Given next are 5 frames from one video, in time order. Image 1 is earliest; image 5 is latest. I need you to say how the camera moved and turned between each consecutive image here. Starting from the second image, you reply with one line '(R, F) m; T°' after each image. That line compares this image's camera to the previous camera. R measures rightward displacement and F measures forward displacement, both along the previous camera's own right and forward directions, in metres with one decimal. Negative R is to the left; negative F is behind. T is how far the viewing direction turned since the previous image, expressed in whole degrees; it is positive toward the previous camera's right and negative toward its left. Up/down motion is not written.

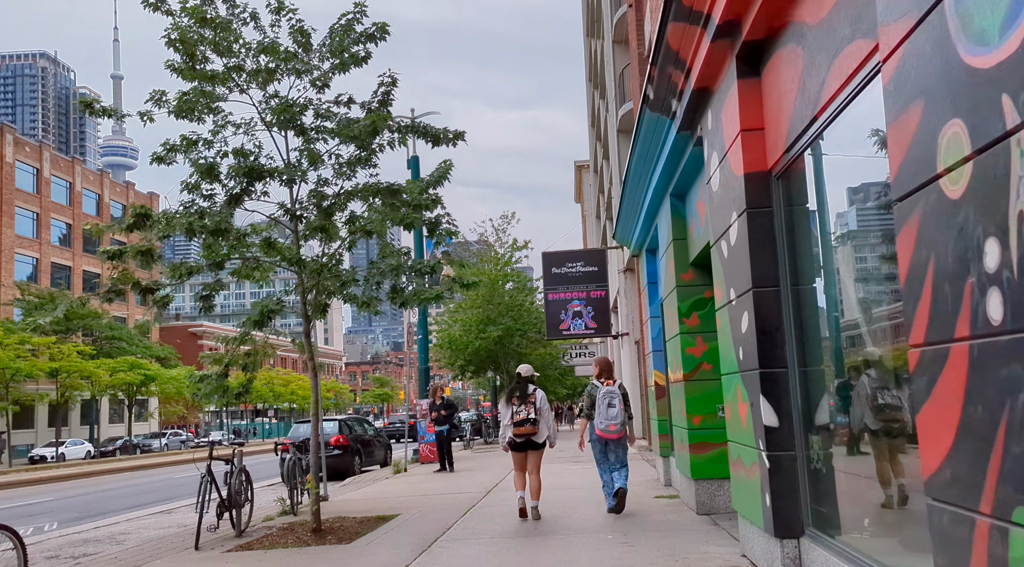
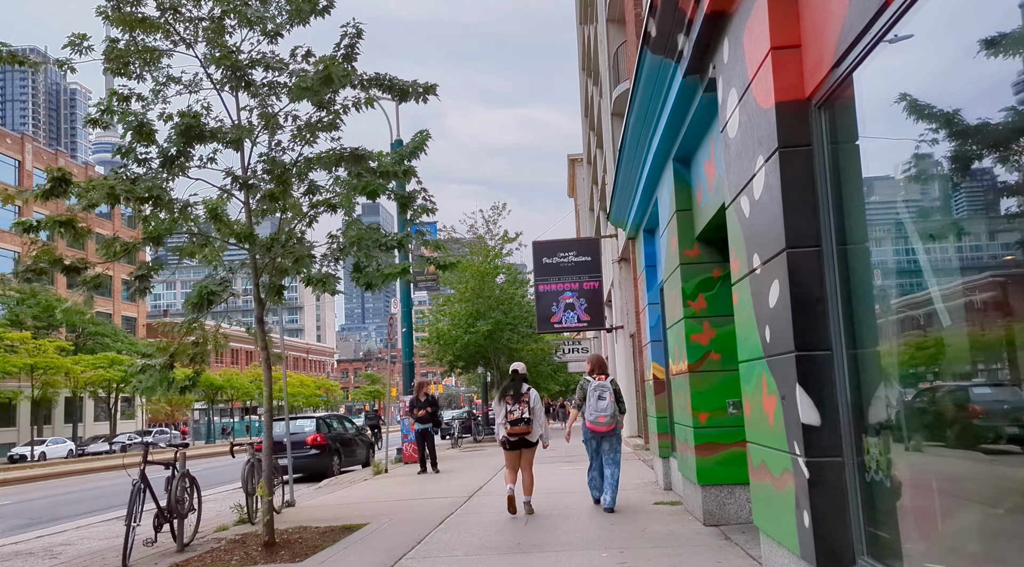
(+0.1, +1.2) m; 0°
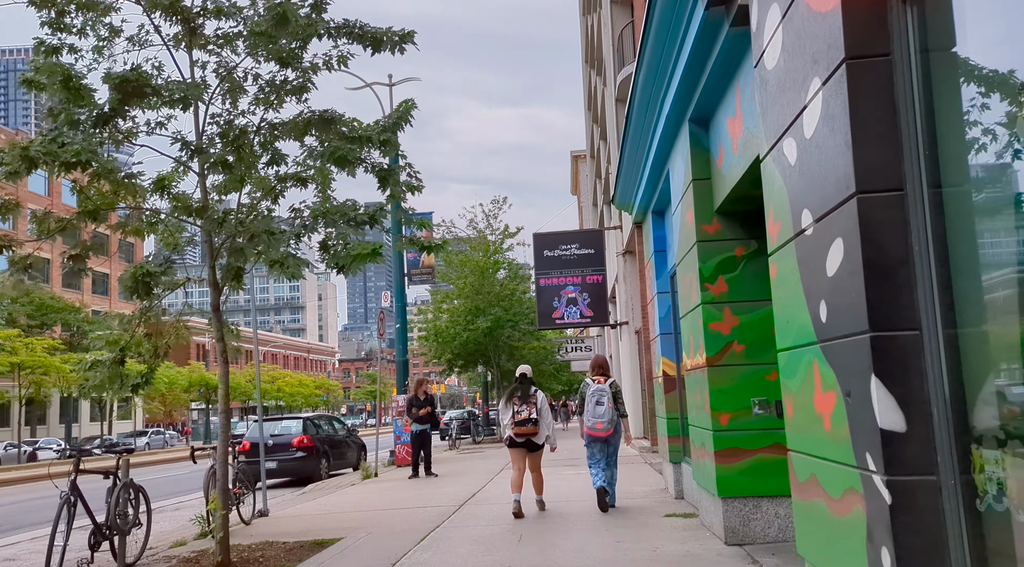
(+0.1, +1.1) m; 0°
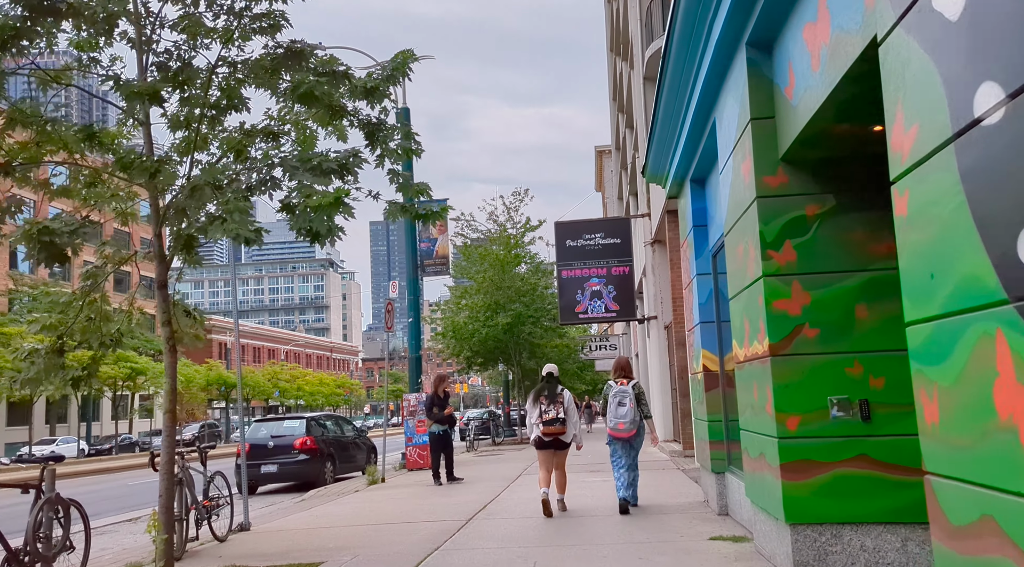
(+0.1, +1.5) m; -1°
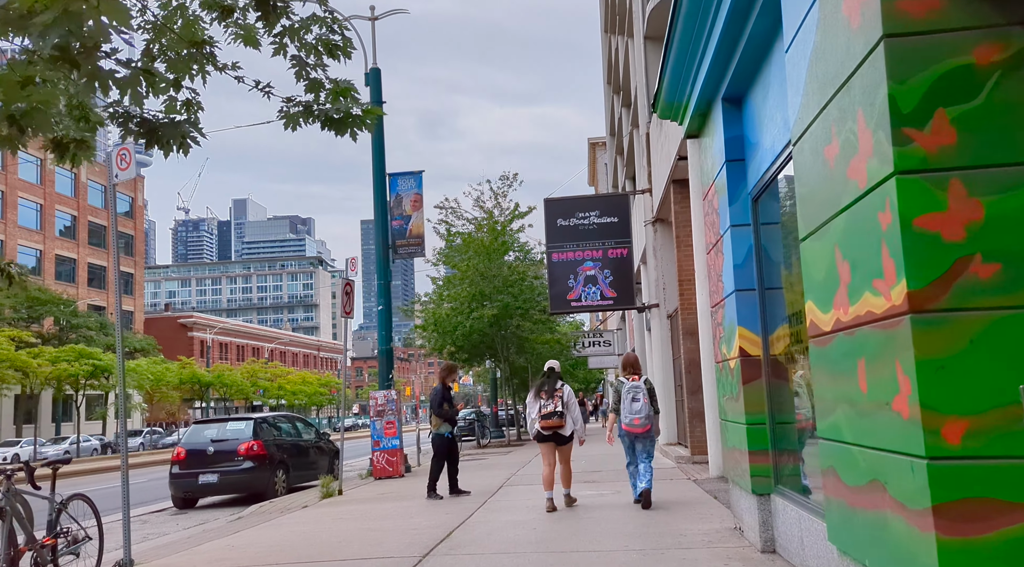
(+0.2, +2.5) m; +1°
